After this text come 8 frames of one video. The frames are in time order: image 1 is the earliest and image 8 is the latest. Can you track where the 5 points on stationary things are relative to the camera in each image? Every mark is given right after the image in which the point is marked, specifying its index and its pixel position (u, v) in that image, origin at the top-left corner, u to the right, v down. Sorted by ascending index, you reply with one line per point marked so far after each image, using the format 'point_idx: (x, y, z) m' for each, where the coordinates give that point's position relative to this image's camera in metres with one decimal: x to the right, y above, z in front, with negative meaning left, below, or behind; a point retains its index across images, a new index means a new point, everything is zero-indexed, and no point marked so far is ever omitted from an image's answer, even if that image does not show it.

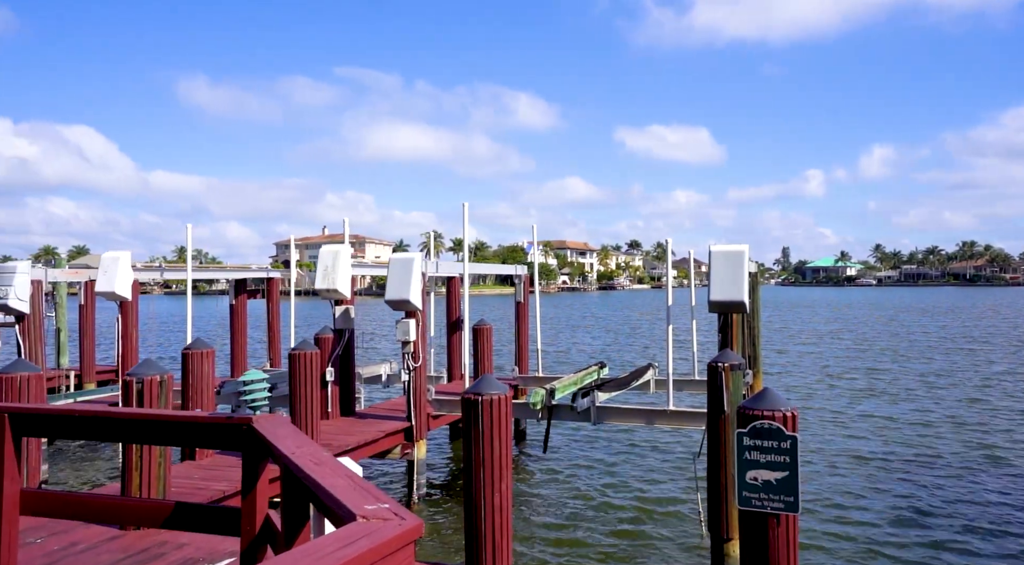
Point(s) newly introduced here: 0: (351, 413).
0: (-2.6, -2.0, +13.9) m
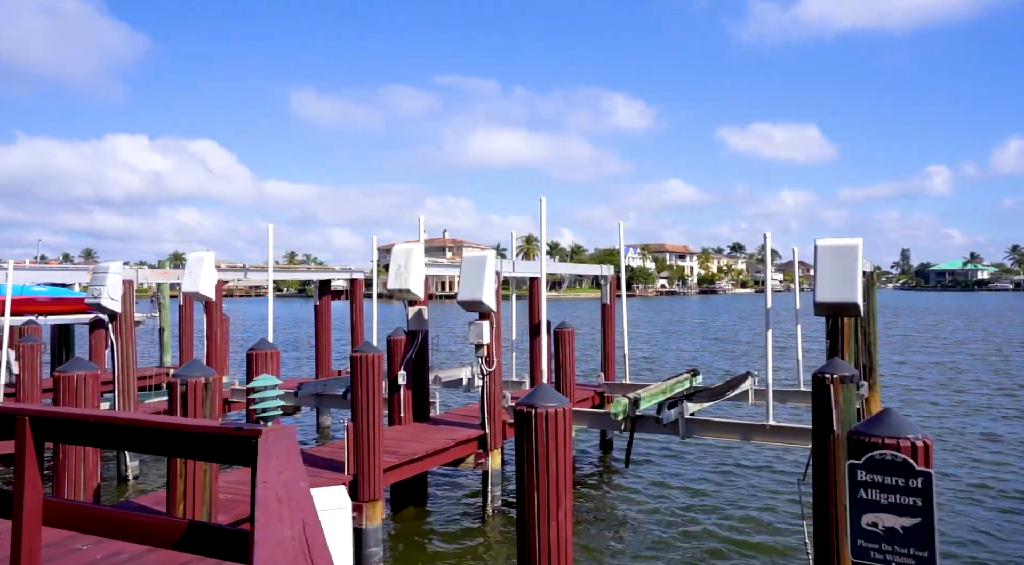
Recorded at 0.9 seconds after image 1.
0: (-1.3, -2.0, +13.2) m
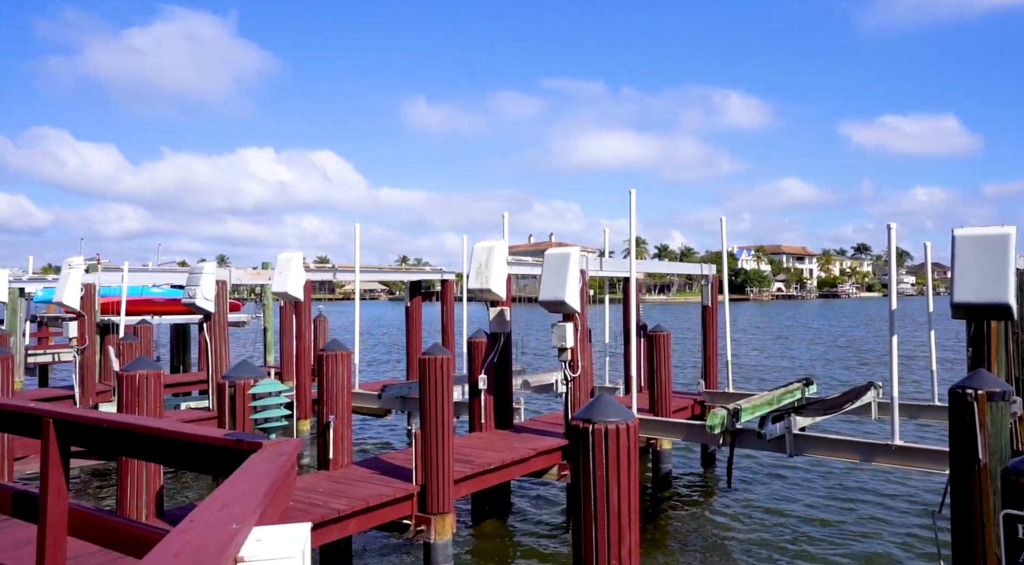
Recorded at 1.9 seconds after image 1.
0: (-0.1, -2.0, +12.4) m
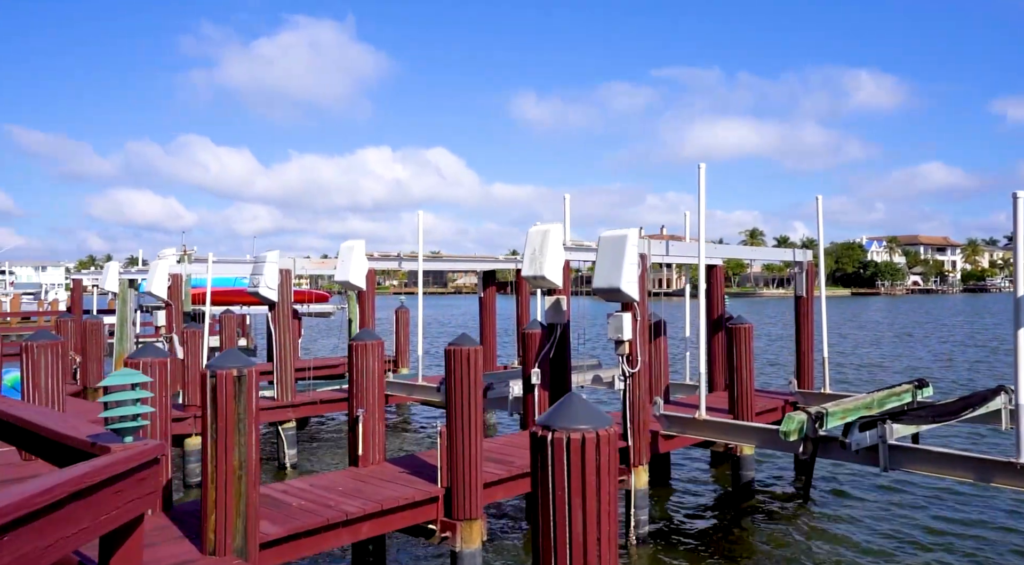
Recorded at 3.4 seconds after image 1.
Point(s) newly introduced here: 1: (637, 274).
0: (+0.7, -1.8, +11.4) m
1: (+1.4, +0.1, +9.9) m
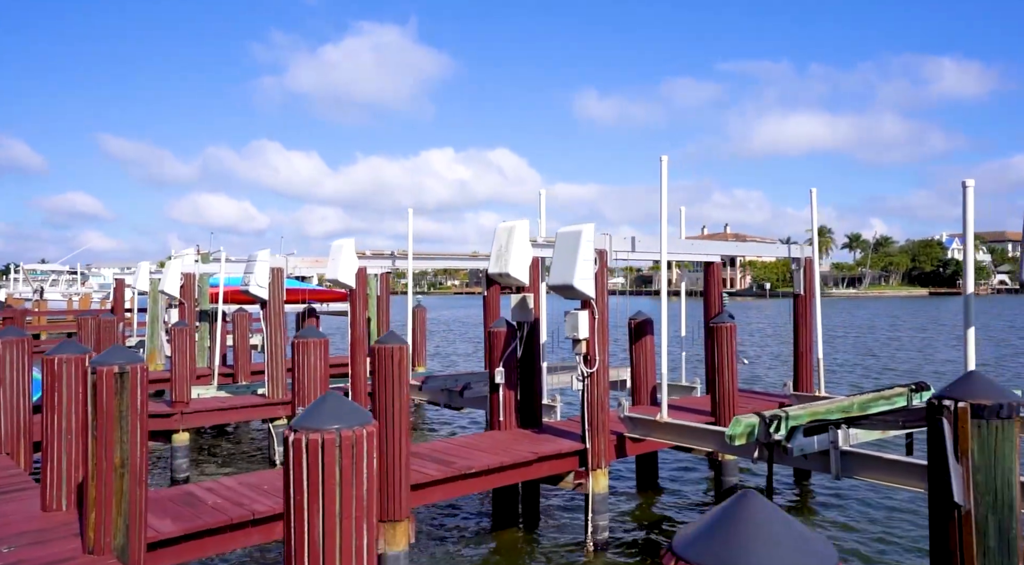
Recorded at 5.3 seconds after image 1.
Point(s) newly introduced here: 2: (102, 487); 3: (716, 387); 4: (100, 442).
0: (+0.3, -1.8, +11.2) m
1: (+0.9, +0.1, +9.6) m
2: (-2.7, -1.4, +5.8) m
3: (+2.7, -1.4, +11.8) m
4: (-2.7, -1.0, +5.7) m
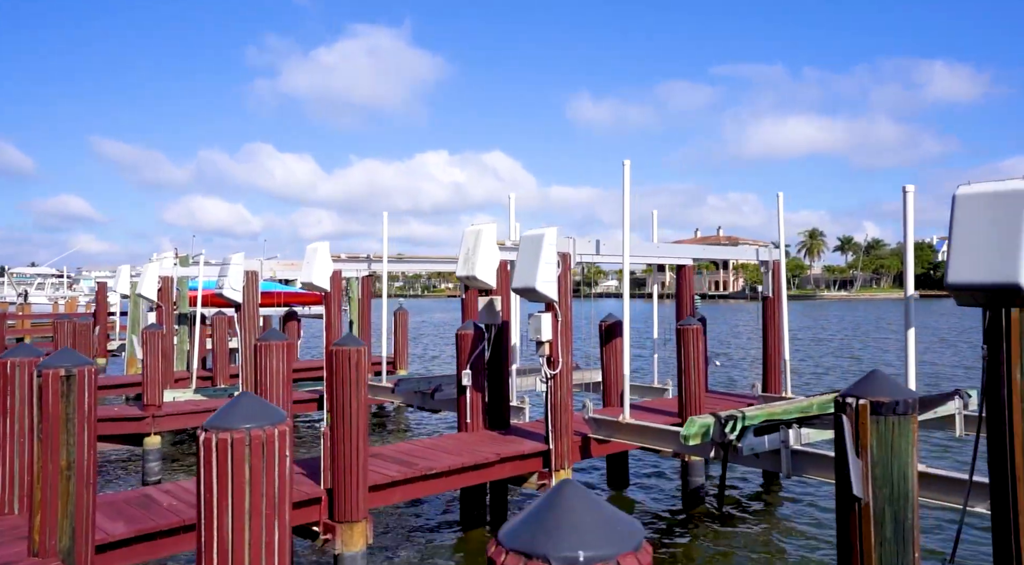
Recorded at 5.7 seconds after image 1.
0: (-0.1, -1.9, +11.3) m
1: (+0.5, +0.1, +9.7) m
2: (-3.1, -1.4, +5.9) m
3: (+2.3, -1.4, +11.9) m
4: (-3.1, -1.1, +5.8) m
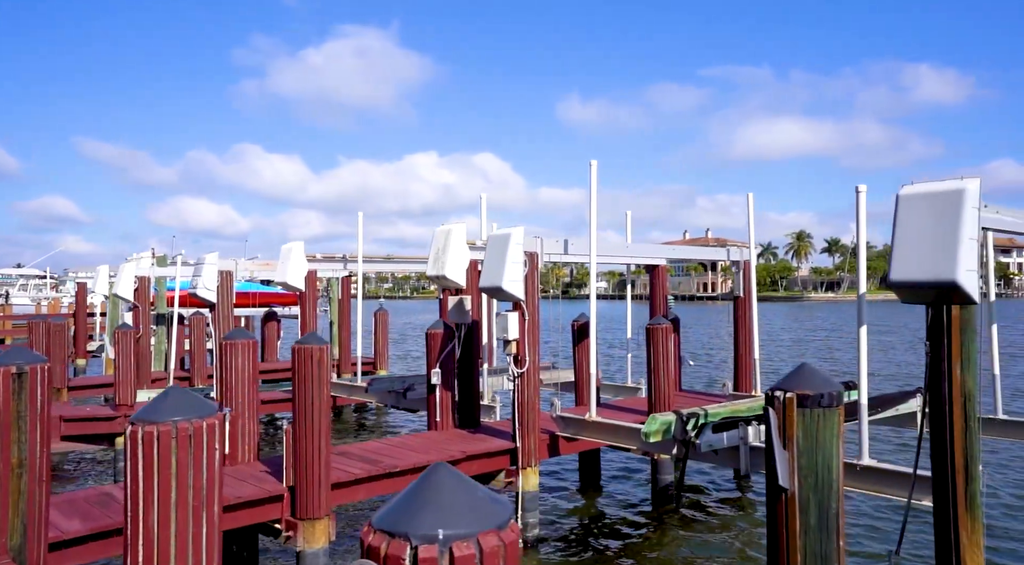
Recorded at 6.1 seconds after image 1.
0: (-0.5, -1.8, +11.3) m
1: (+0.1, +0.1, +9.8) m
2: (-3.4, -1.4, +5.9) m
3: (+1.9, -1.4, +11.9) m
4: (-3.4, -1.0, +5.8) m
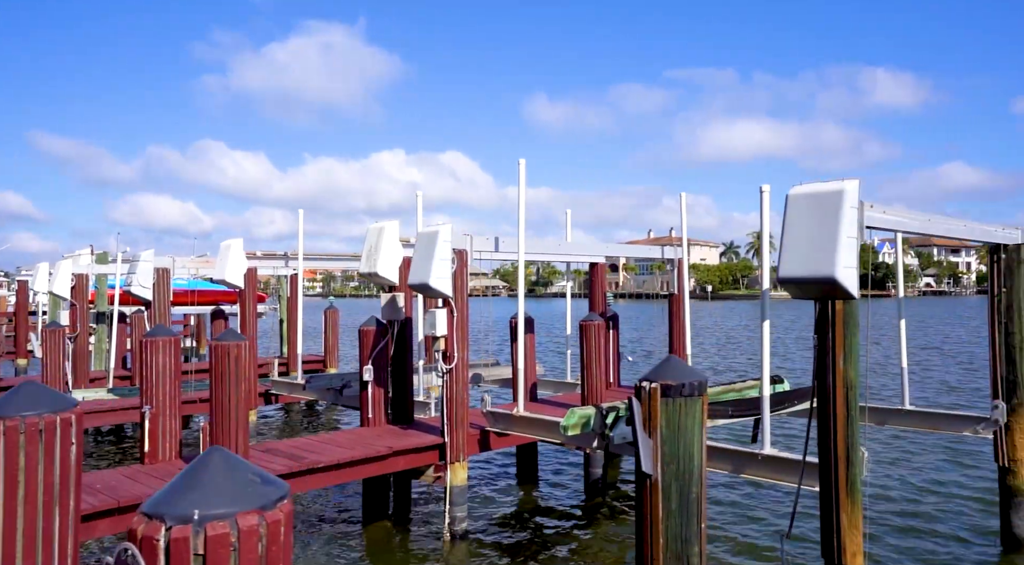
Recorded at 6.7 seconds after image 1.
0: (-1.4, -1.8, +11.4) m
1: (-0.7, +0.2, +9.8) m
2: (-4.1, -1.3, +5.8) m
3: (+1.0, -1.4, +12.1) m
4: (-4.0, -1.0, +5.8) m
